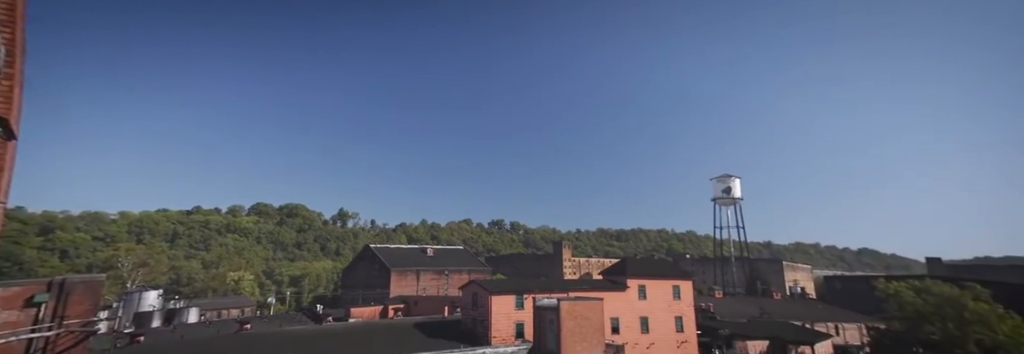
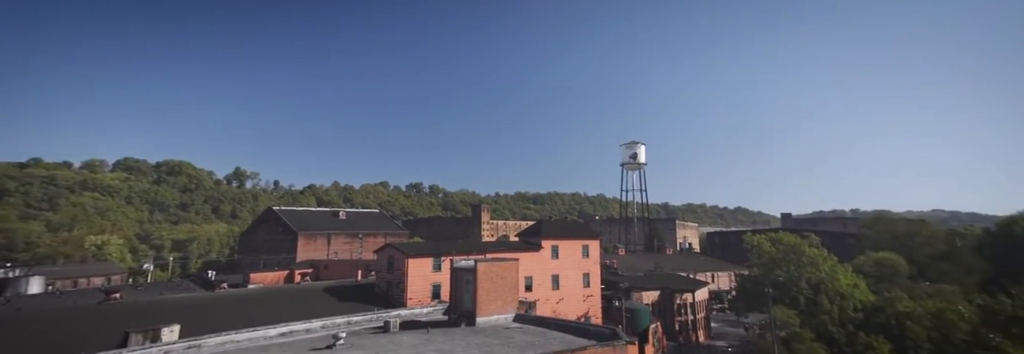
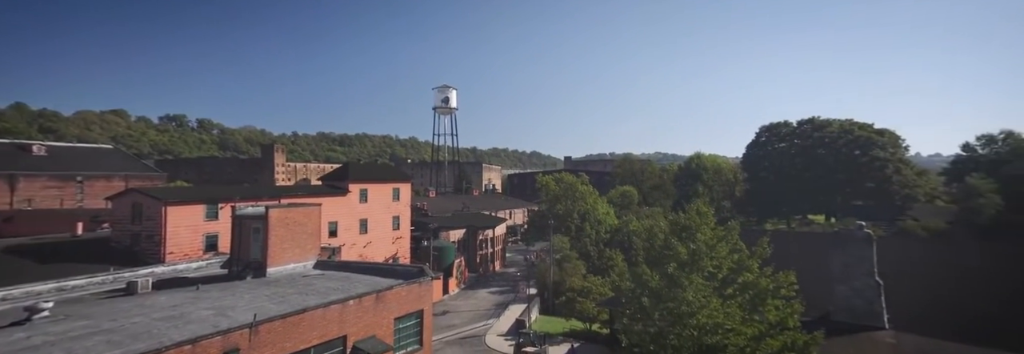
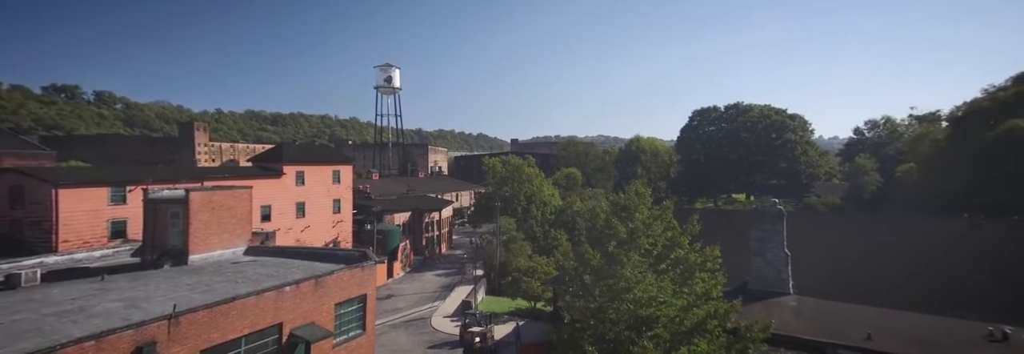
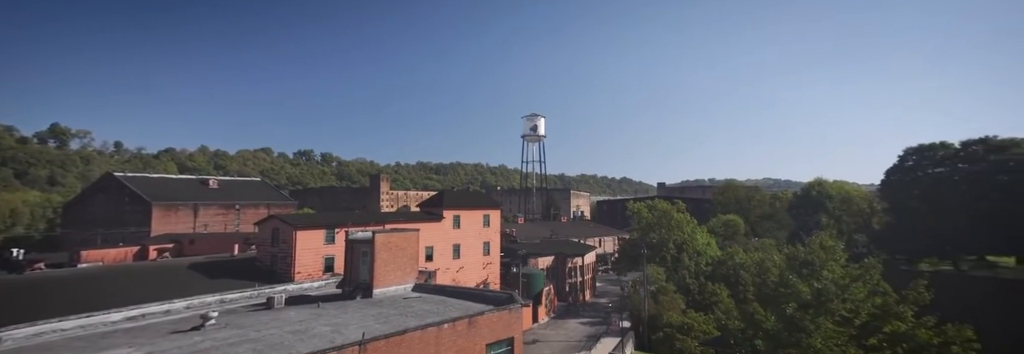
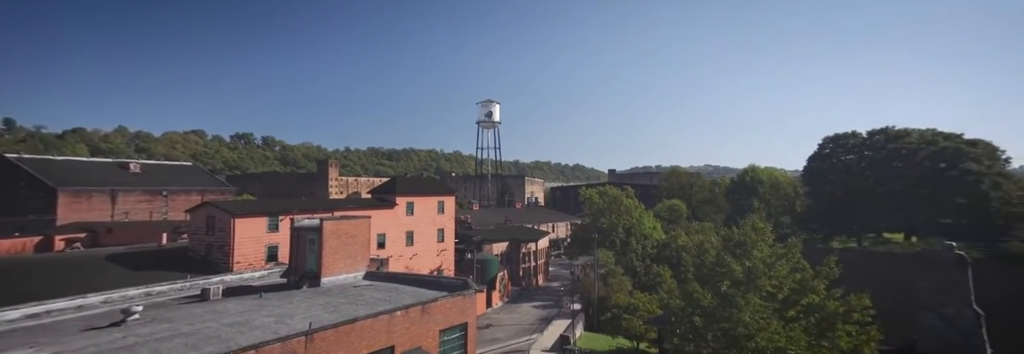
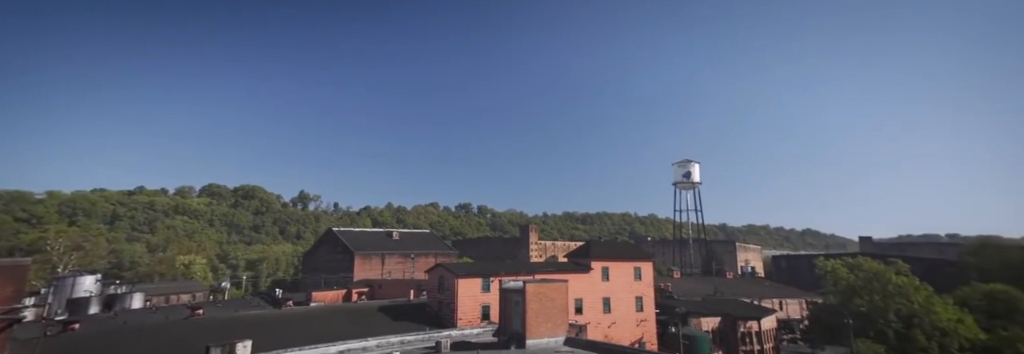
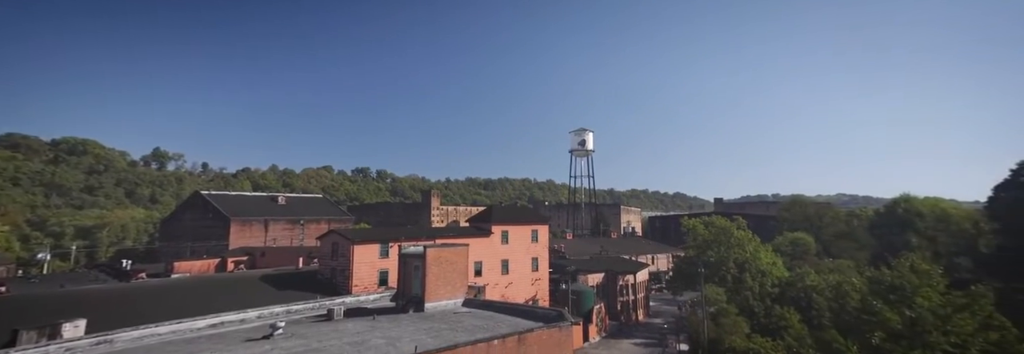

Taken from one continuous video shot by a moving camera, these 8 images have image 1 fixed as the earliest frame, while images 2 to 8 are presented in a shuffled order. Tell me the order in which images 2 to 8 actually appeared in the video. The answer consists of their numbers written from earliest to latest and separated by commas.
7, 2, 8, 5, 6, 3, 4
